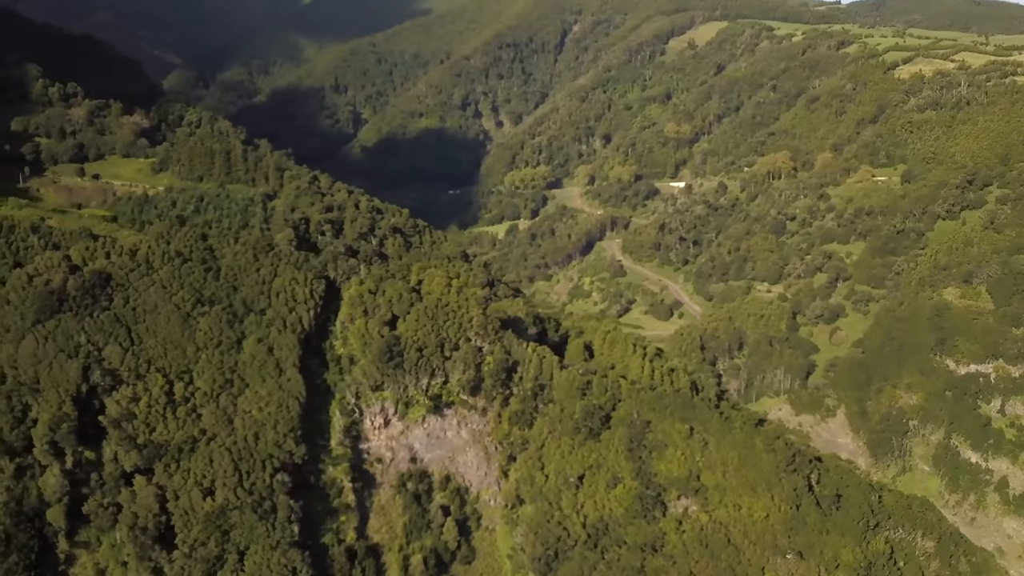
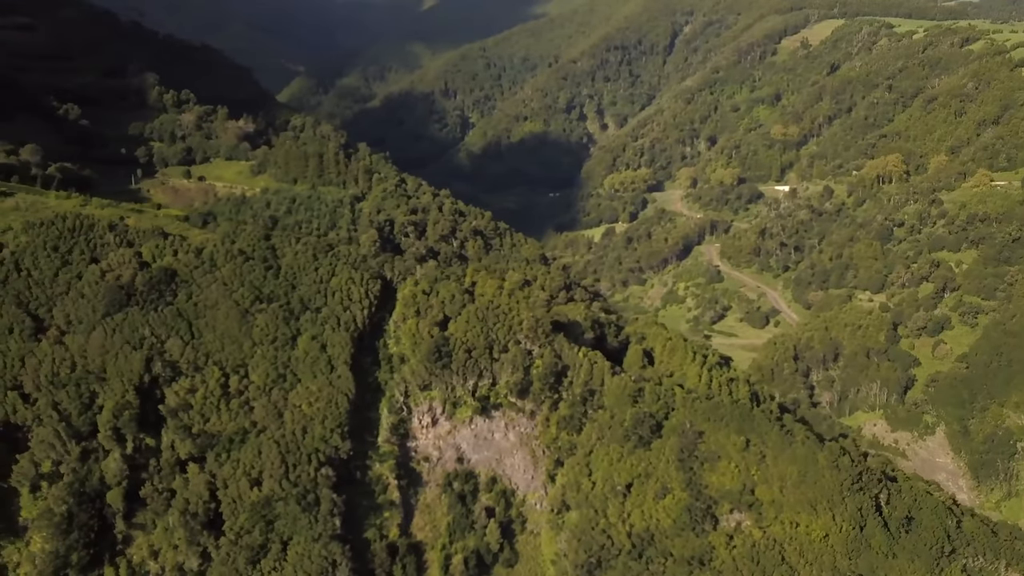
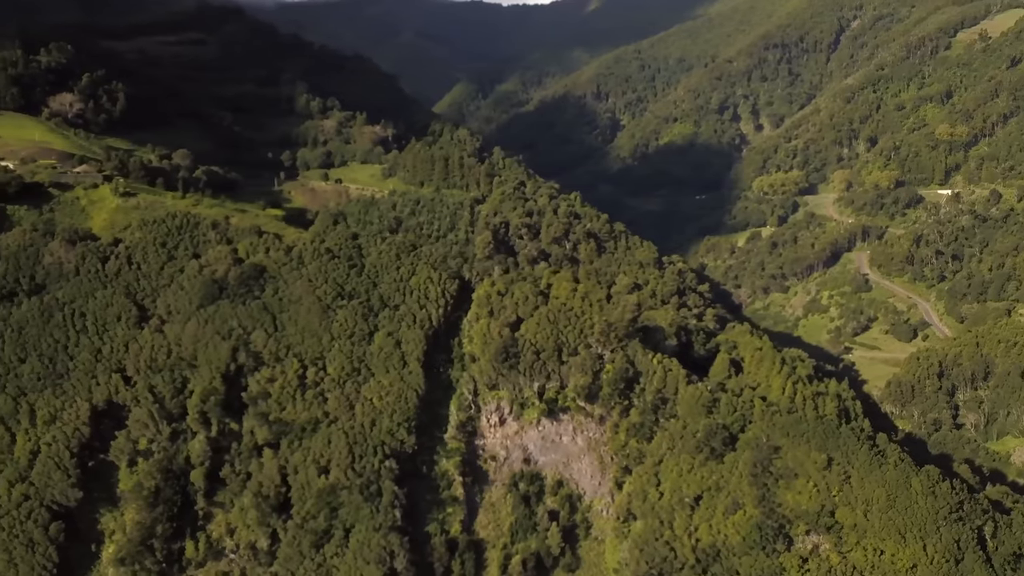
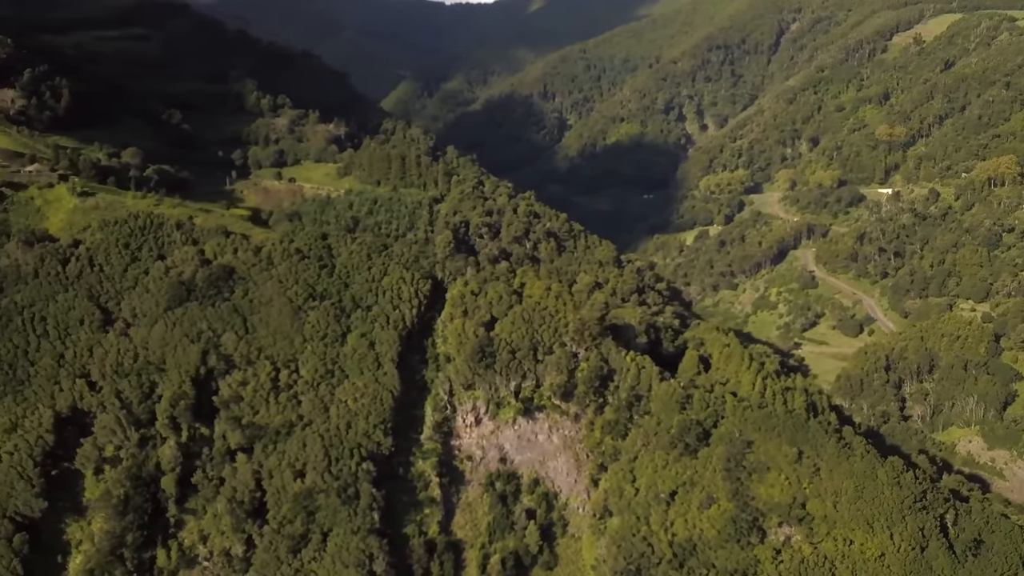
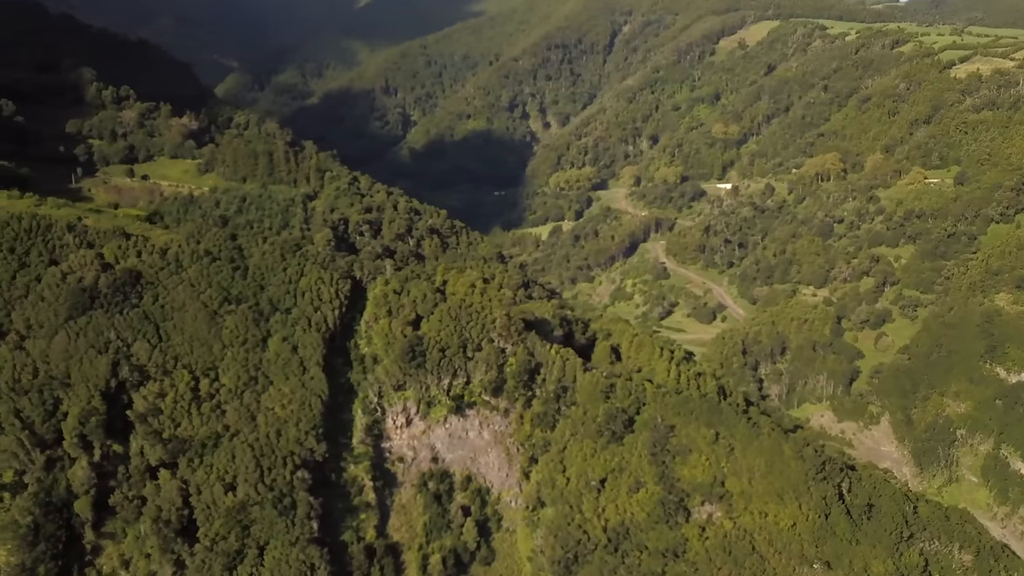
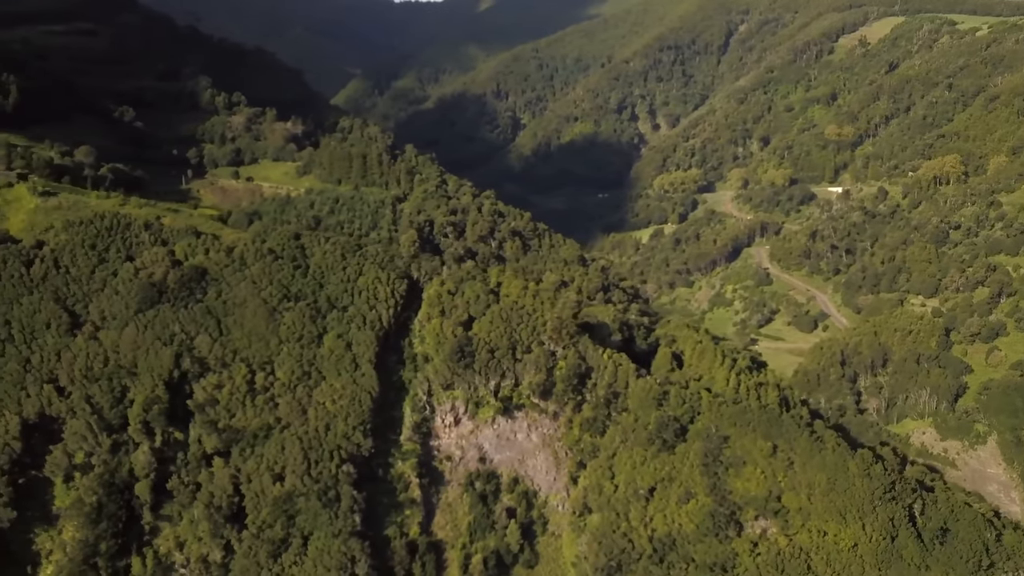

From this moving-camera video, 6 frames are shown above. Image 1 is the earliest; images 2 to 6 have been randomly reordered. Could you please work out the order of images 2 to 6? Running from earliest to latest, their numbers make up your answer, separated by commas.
5, 2, 6, 4, 3
